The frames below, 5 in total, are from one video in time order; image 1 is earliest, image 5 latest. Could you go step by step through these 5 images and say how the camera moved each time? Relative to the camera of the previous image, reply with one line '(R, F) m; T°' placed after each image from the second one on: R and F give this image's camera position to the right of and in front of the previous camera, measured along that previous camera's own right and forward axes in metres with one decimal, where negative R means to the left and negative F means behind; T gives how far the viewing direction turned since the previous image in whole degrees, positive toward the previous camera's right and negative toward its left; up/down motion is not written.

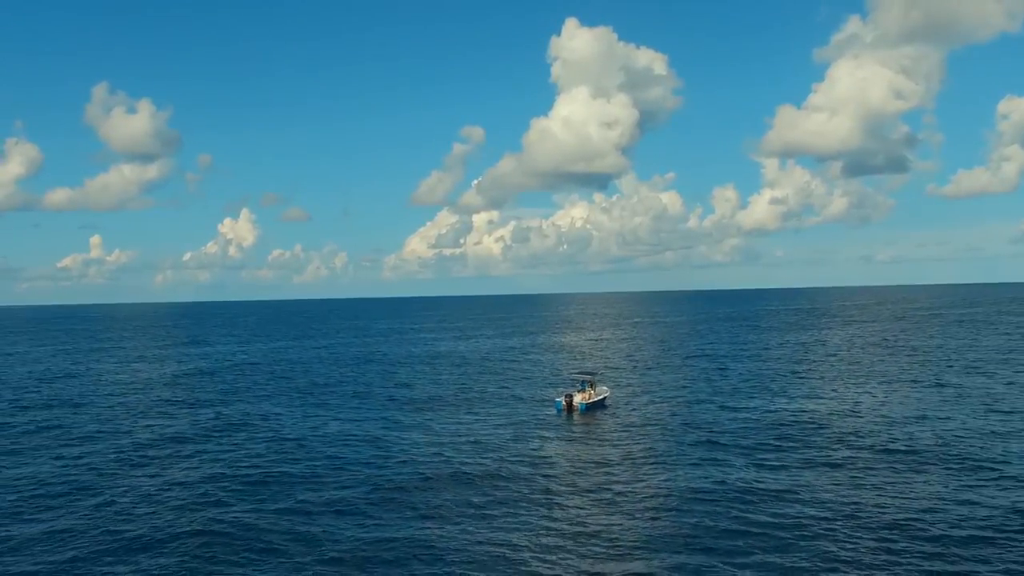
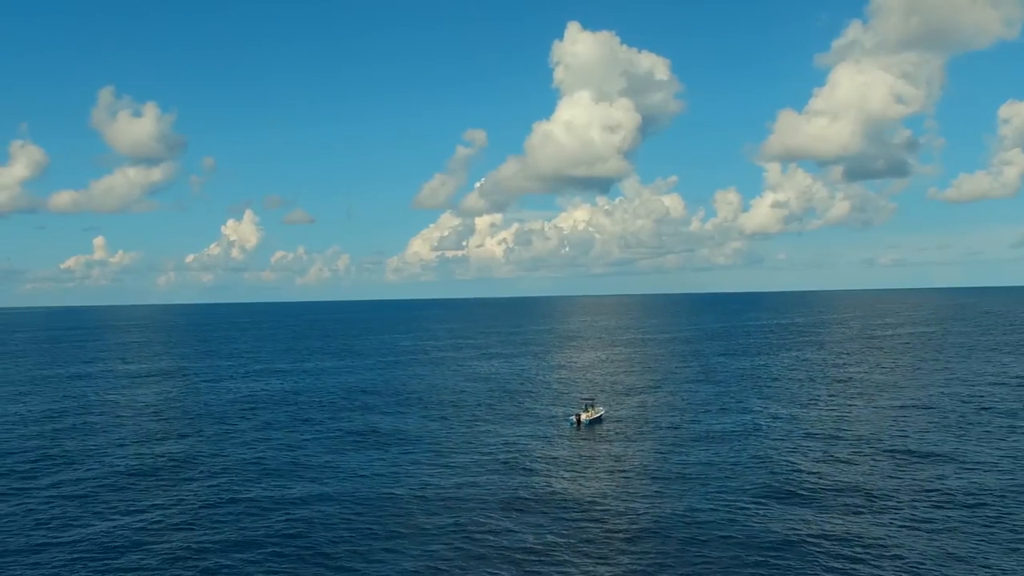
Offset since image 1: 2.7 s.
(-1.9, -4.7) m; 0°
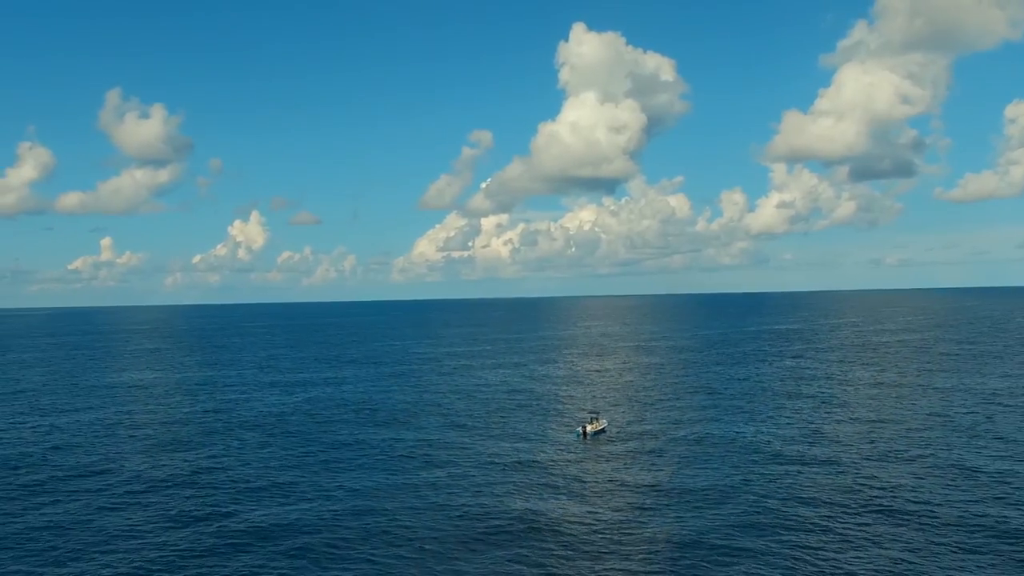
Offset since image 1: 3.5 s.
(-3.4, -4.6) m; 0°
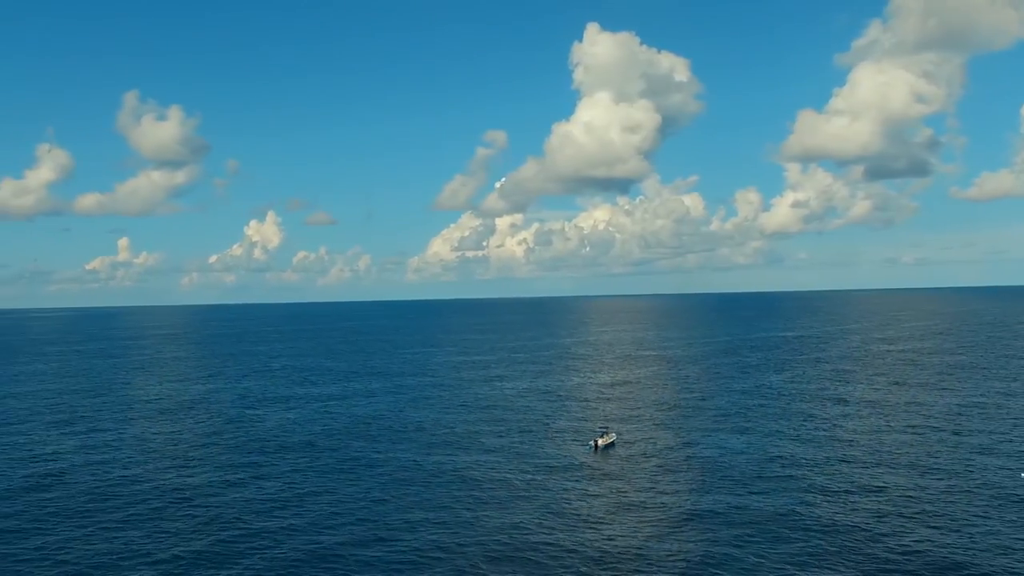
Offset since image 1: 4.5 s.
(-9.2, -11.2) m; -1°
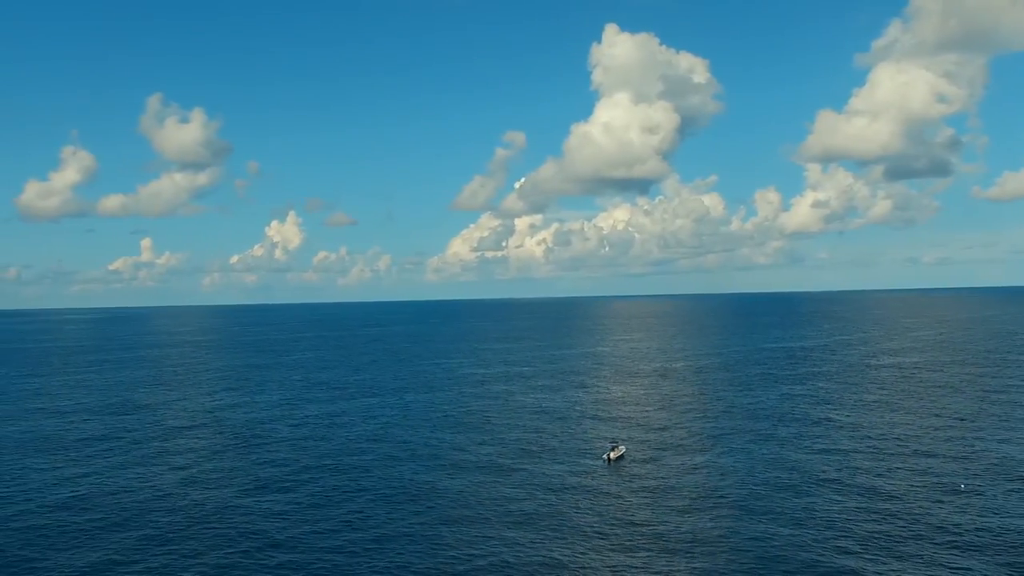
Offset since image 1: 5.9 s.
(-12.6, -15.0) m; -1°
